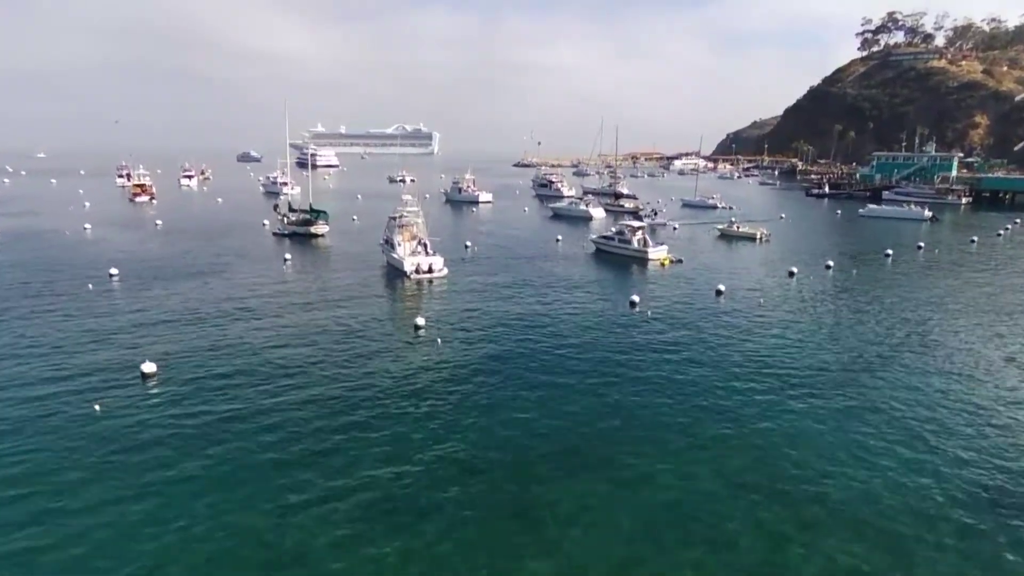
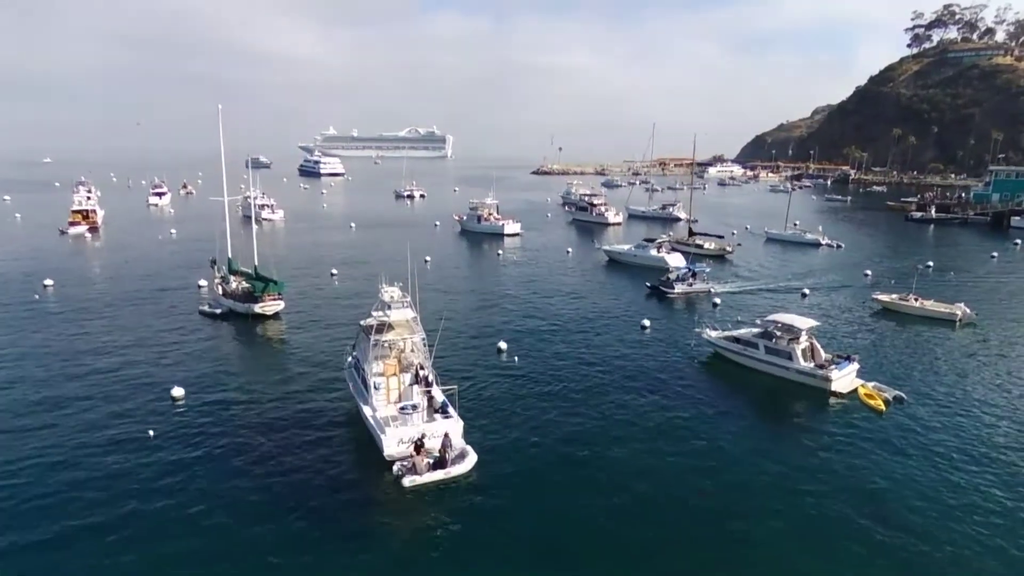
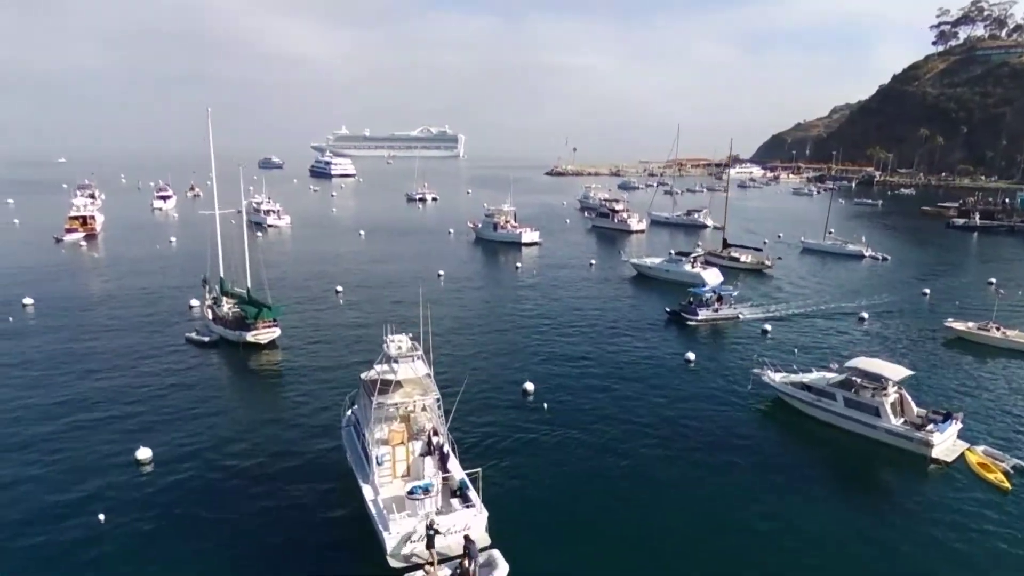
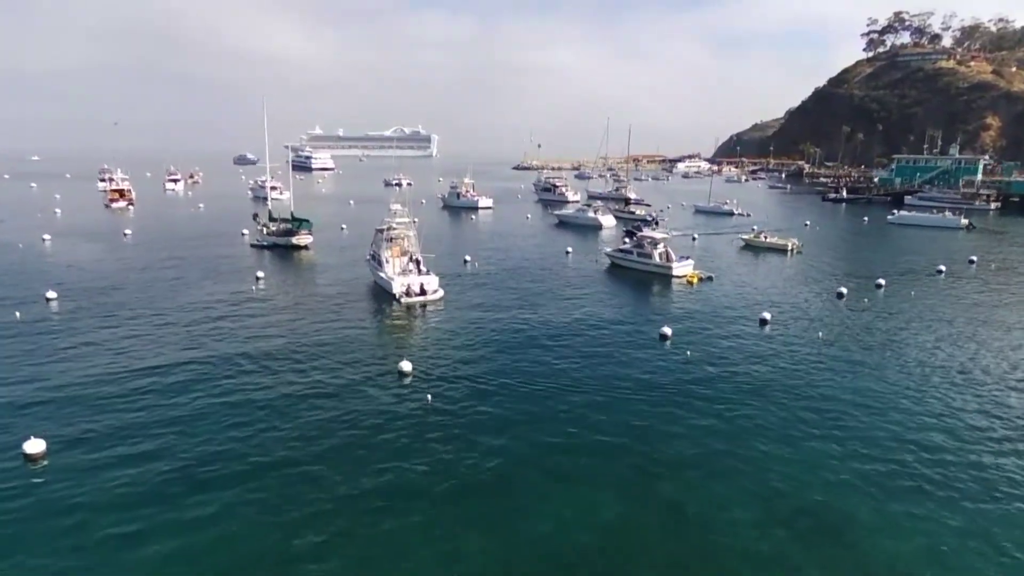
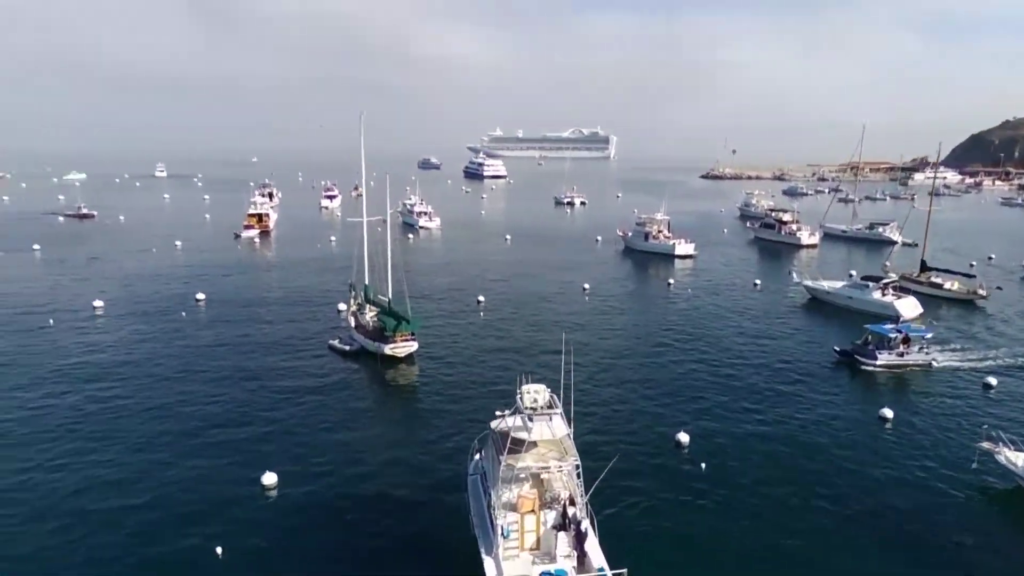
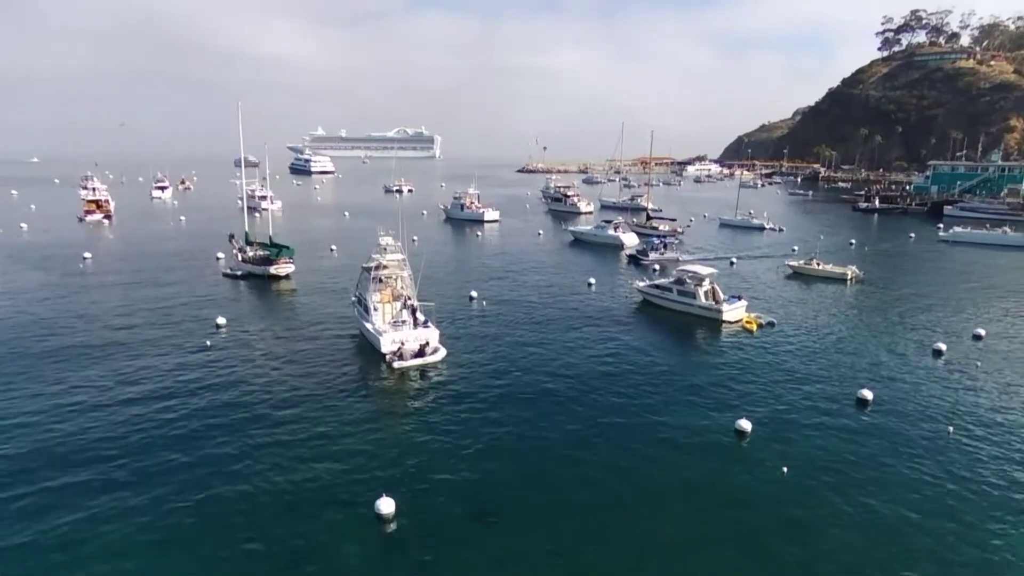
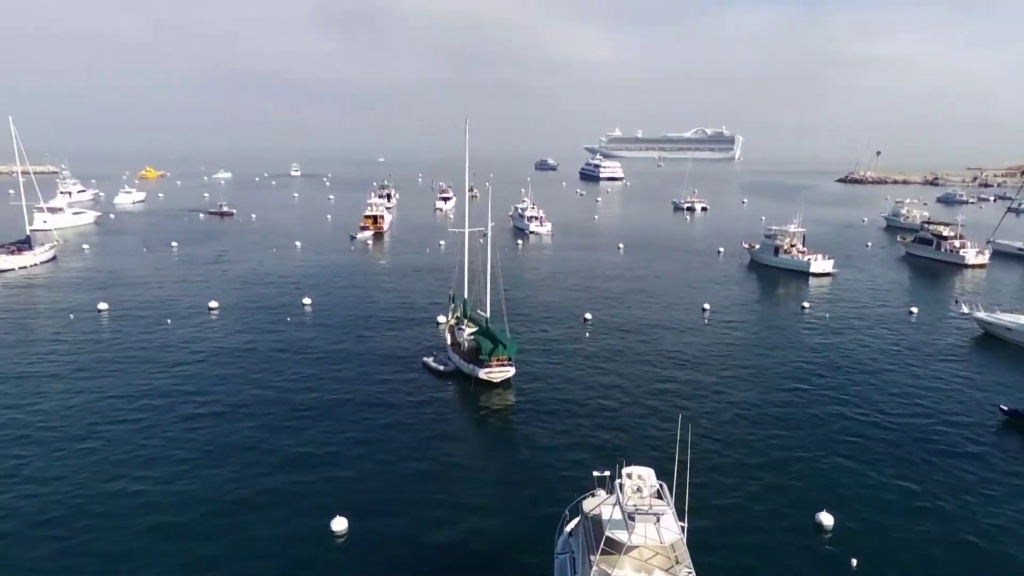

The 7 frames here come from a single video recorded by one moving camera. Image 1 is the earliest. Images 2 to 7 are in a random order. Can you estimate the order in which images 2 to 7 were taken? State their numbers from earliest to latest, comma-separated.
4, 6, 2, 3, 5, 7
